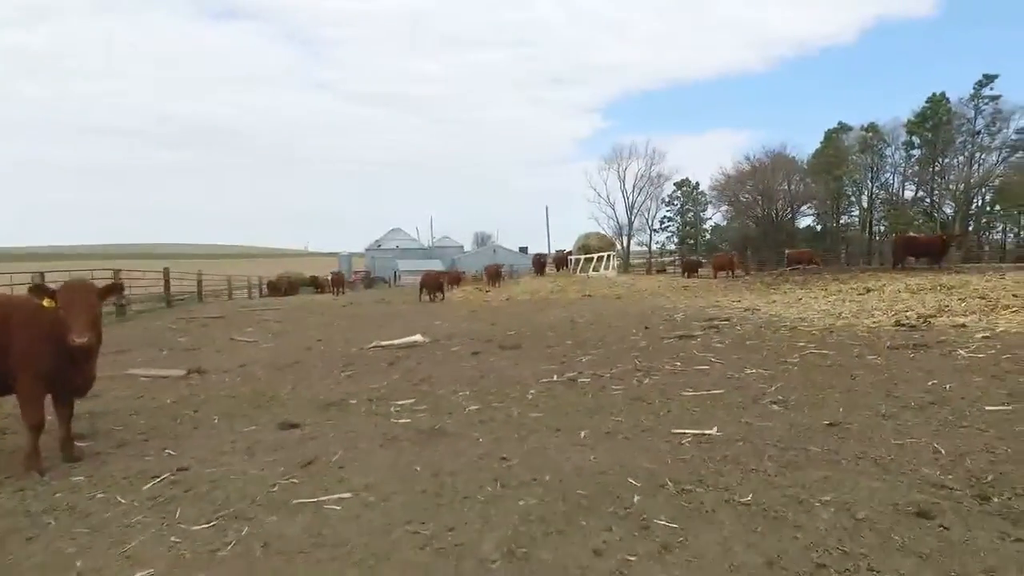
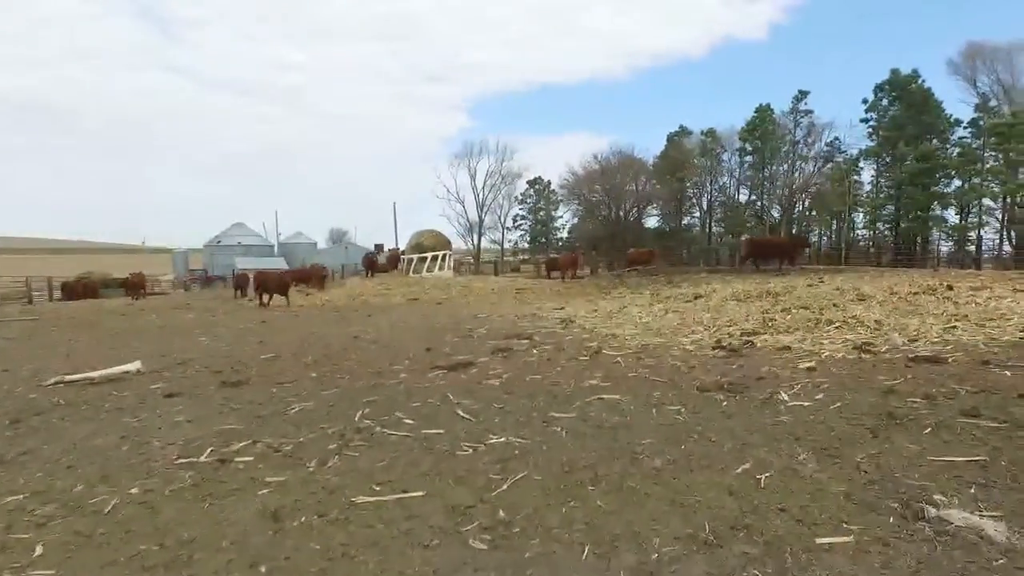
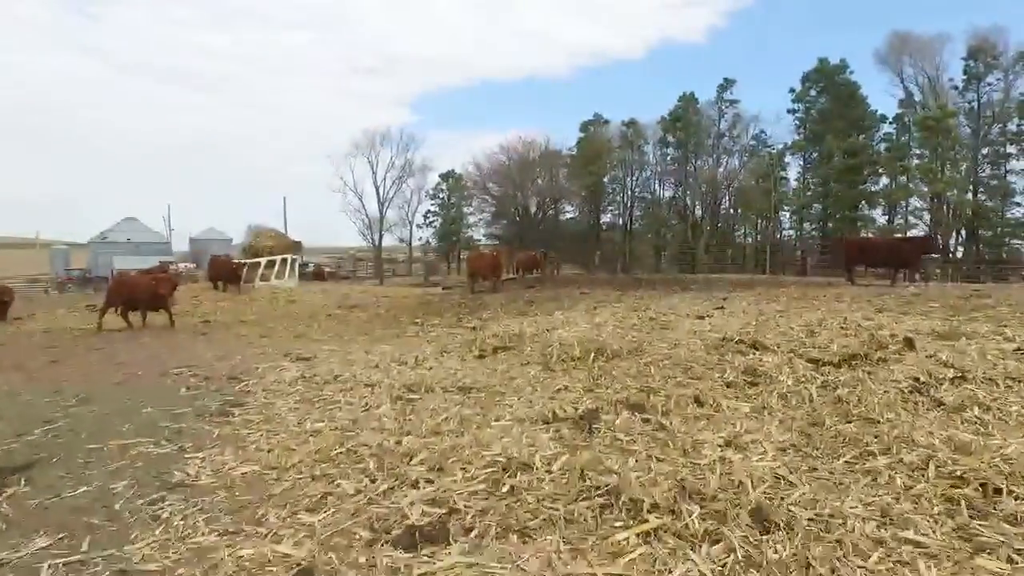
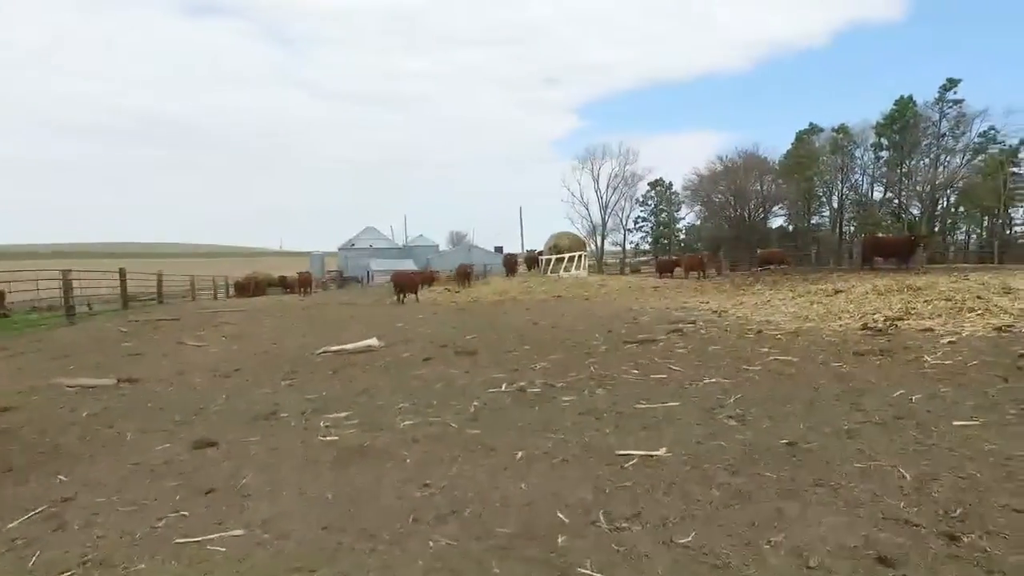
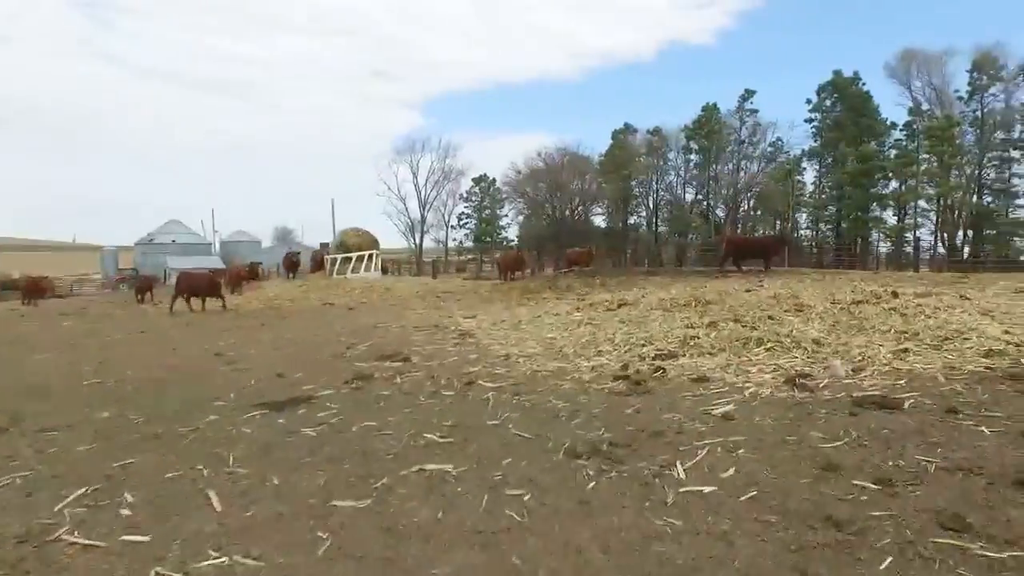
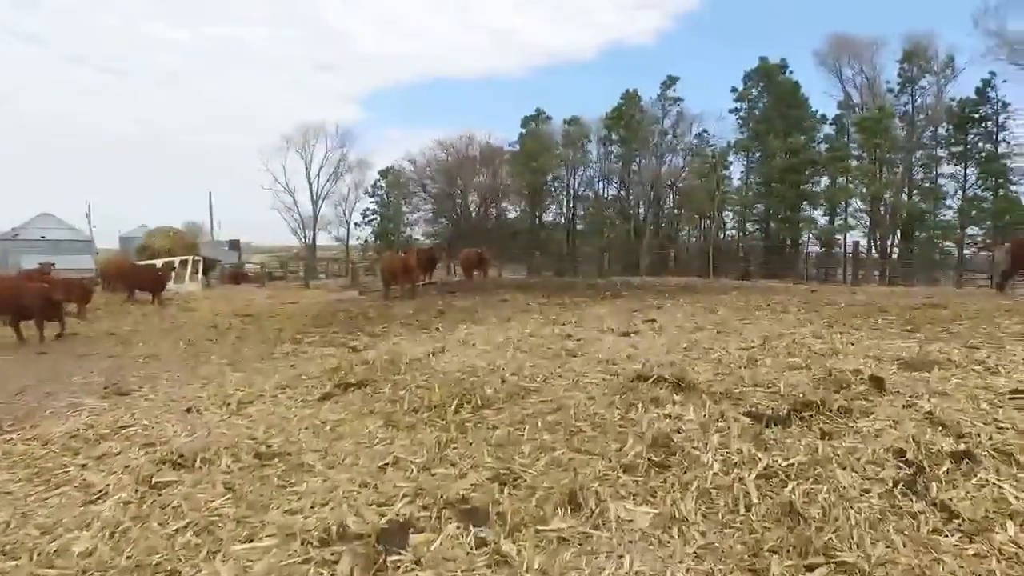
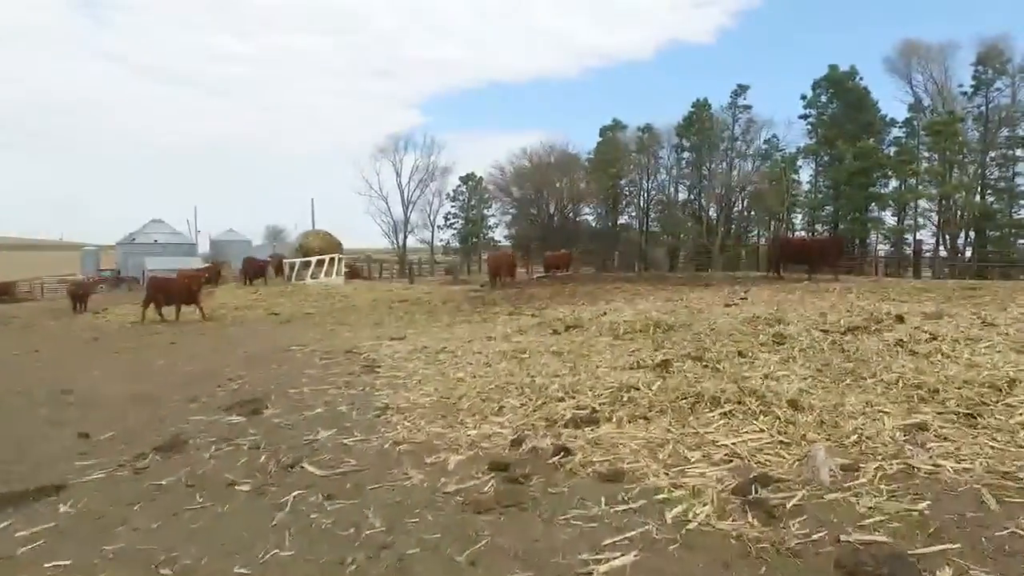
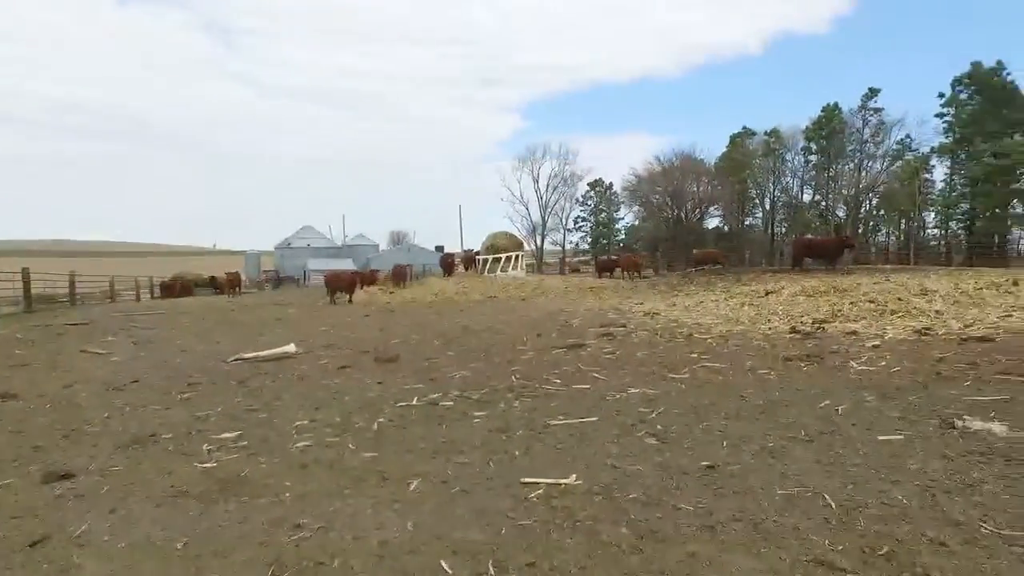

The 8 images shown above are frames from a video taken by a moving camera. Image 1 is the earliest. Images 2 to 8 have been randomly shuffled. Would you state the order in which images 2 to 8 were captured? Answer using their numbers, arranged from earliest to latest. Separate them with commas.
4, 8, 2, 5, 7, 3, 6
